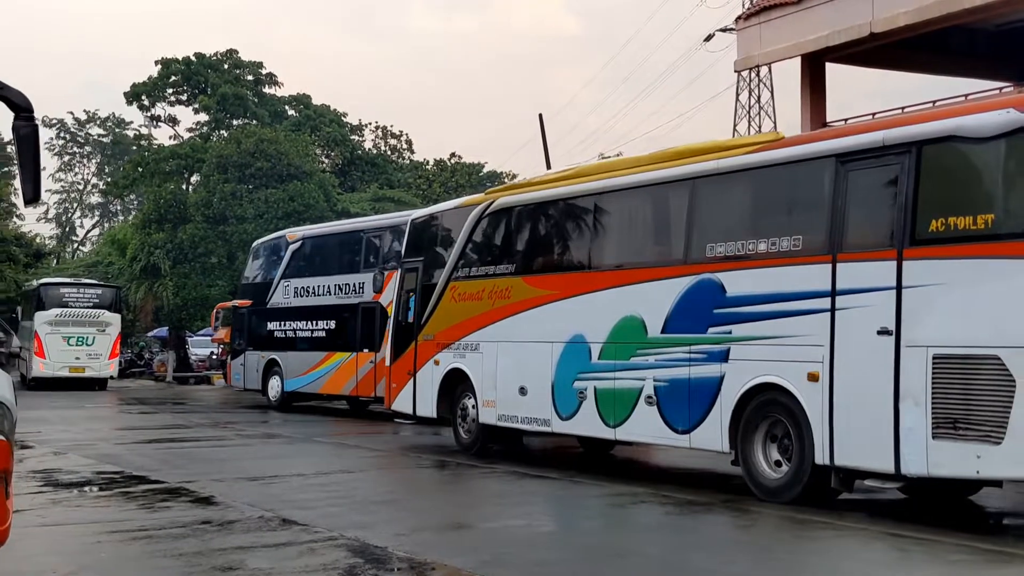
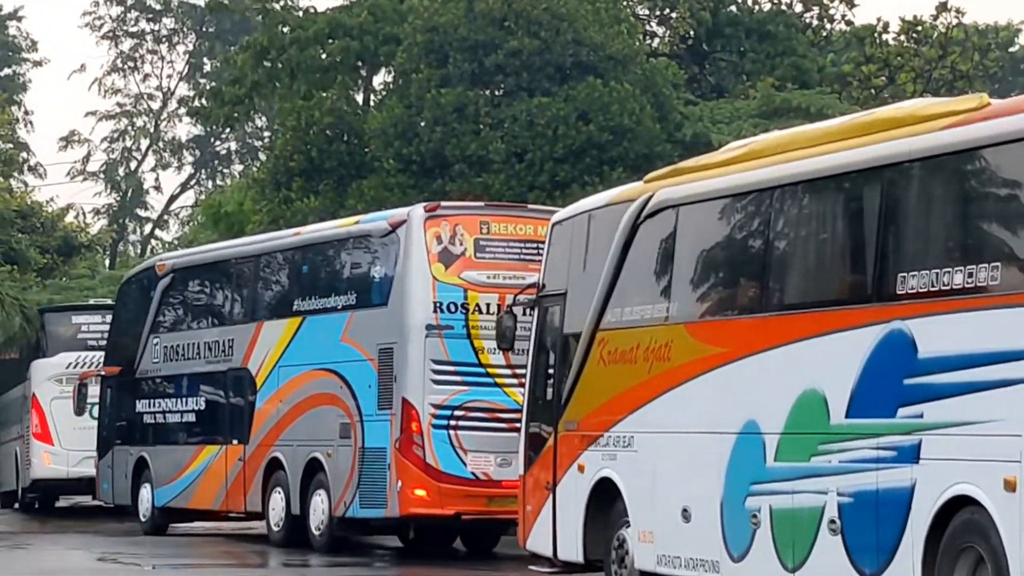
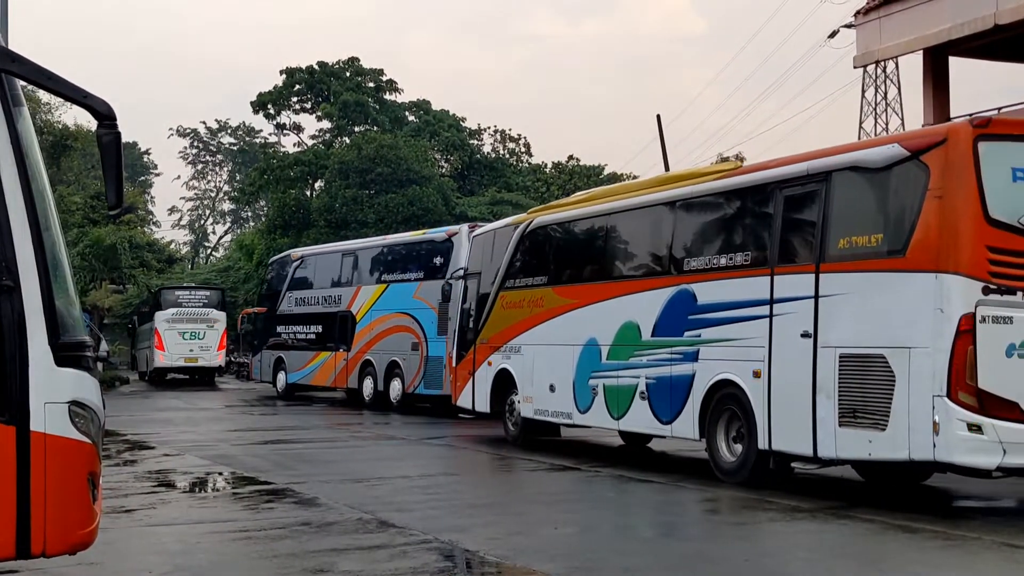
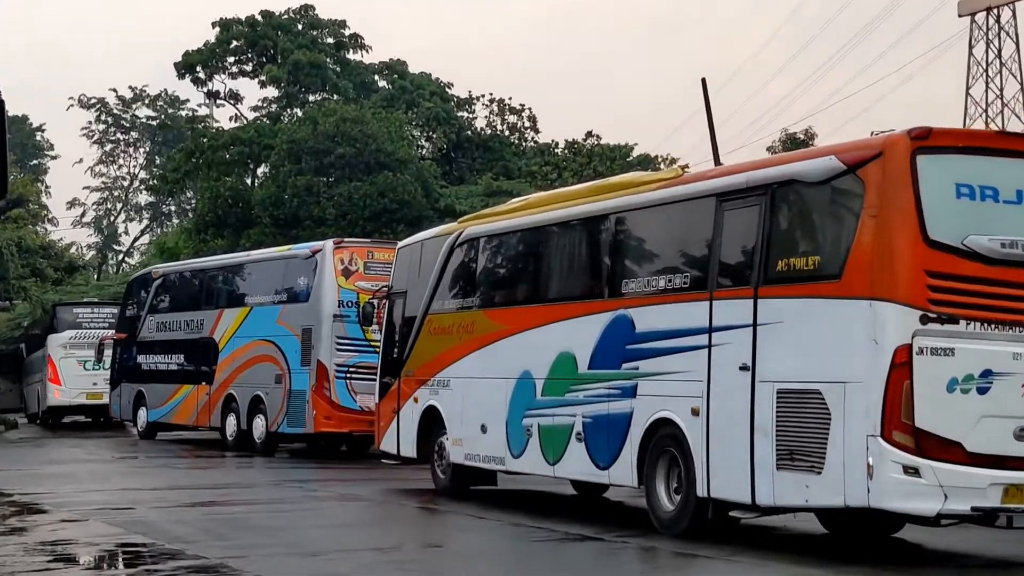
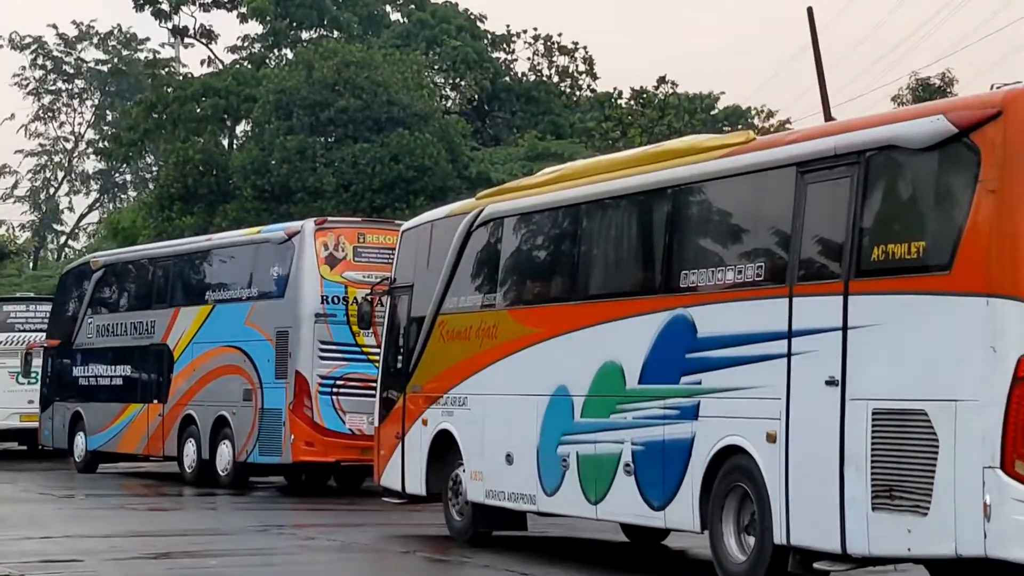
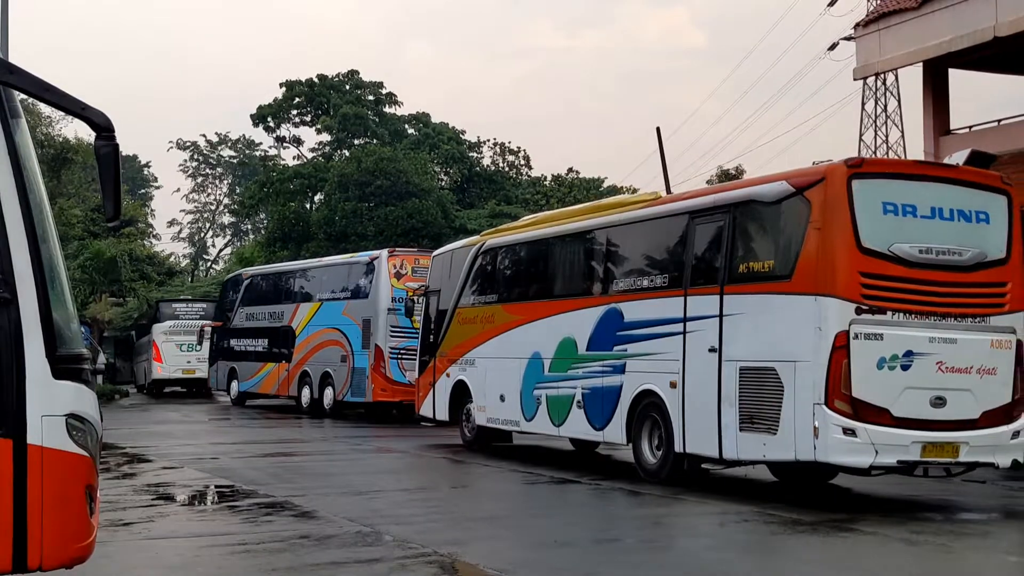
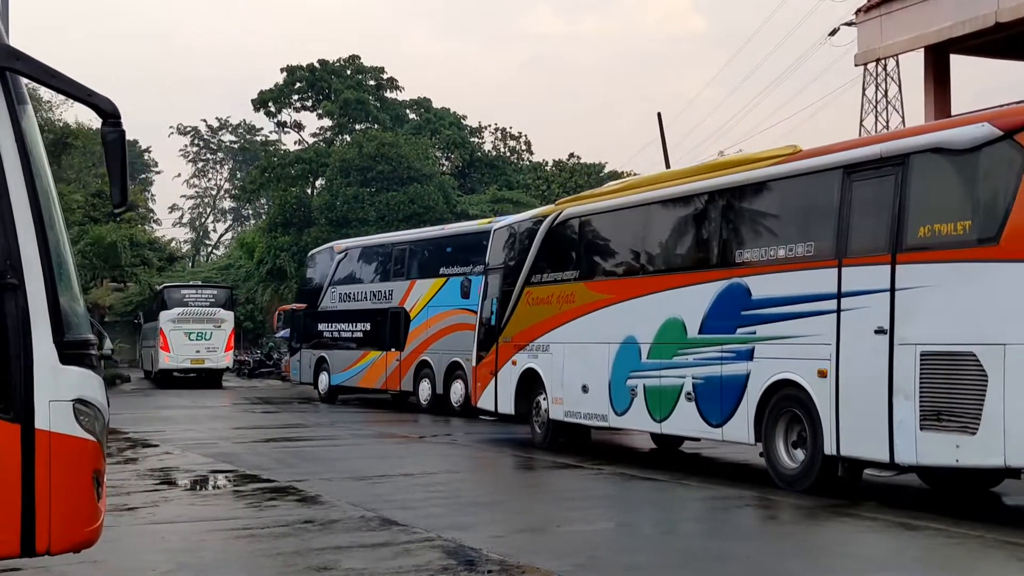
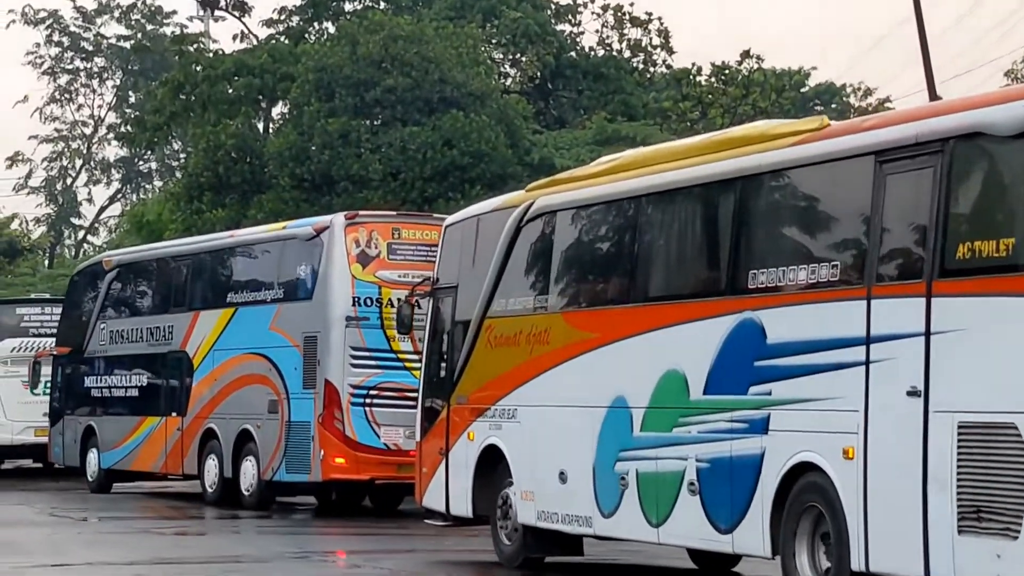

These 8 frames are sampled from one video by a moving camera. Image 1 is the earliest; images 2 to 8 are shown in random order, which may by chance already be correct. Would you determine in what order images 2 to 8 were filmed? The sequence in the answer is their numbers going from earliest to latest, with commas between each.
7, 3, 6, 4, 5, 8, 2
